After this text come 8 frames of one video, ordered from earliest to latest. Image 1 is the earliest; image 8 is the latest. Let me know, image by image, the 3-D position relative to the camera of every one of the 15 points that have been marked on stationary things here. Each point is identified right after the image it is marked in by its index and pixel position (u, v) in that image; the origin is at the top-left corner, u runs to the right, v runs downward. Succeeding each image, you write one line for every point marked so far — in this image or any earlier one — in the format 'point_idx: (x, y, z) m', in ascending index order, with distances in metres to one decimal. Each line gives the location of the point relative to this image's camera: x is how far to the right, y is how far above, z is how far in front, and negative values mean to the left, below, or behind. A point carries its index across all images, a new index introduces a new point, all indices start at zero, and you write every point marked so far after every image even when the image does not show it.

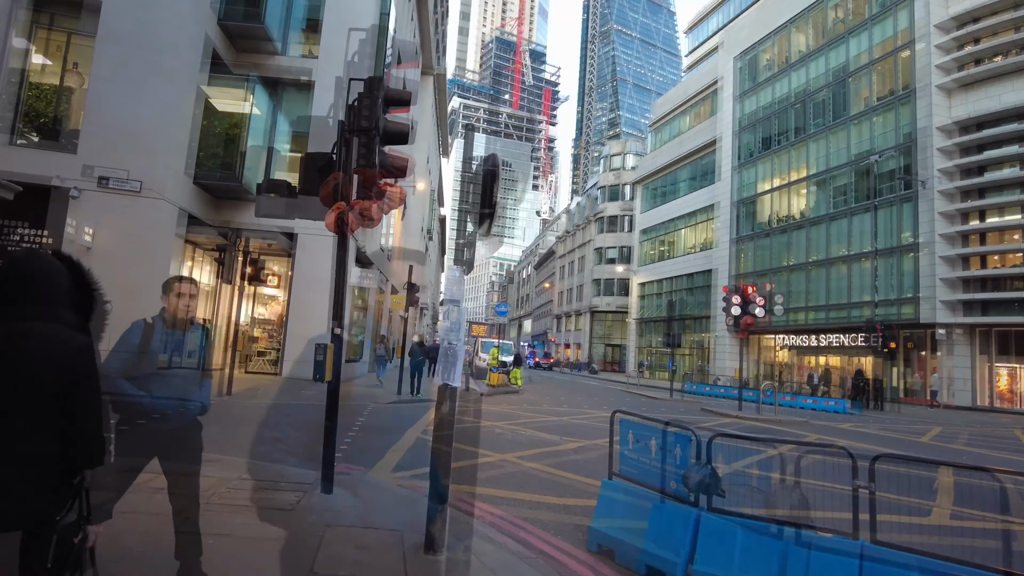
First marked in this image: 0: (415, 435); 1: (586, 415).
0: (-1.4, -2.2, +9.6) m
1: (+1.7, -2.8, +14.4) m
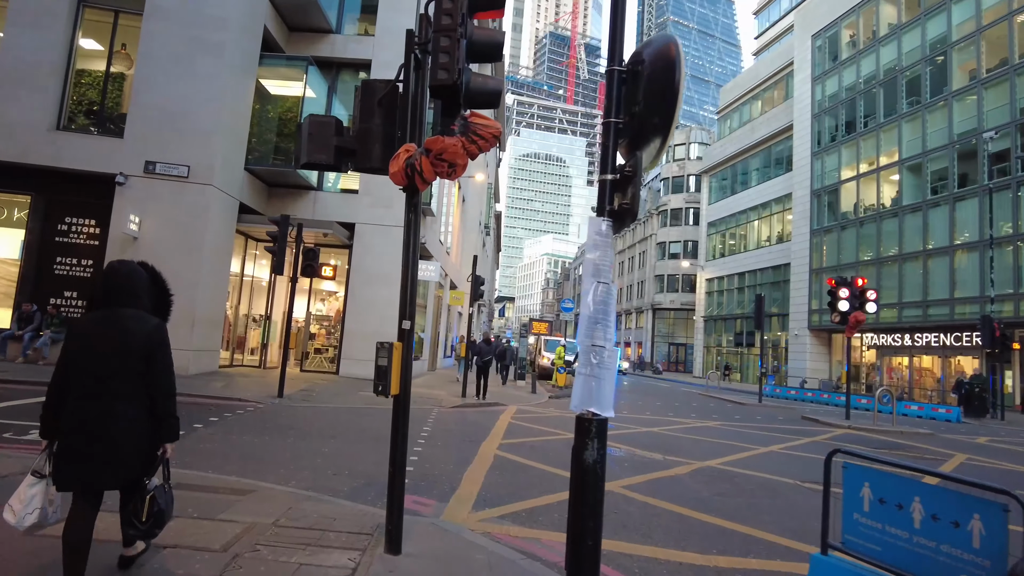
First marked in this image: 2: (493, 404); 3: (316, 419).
0: (-0.2, -2.0, +8.0) m
1: (+3.2, -2.7, +12.6) m
2: (-0.4, -2.6, +14.3) m
3: (-2.9, -2.0, +9.9) m
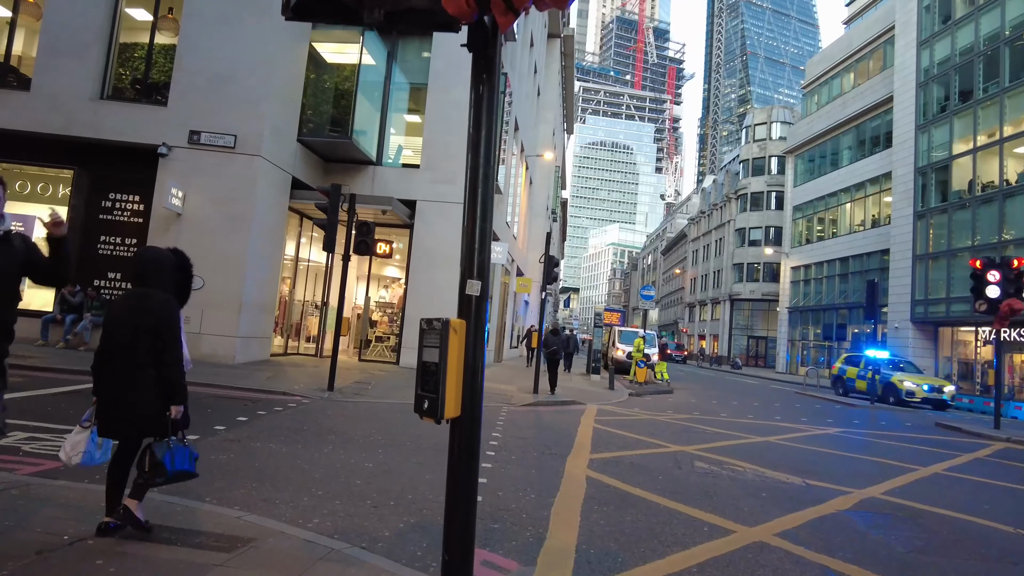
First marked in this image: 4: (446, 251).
0: (+0.7, -1.7, +6.1) m
1: (+4.6, -2.3, +10.4) m
2: (+1.1, -2.2, +12.4) m
3: (-1.8, -1.7, +8.3) m
4: (-1.6, +0.9, +16.4) m
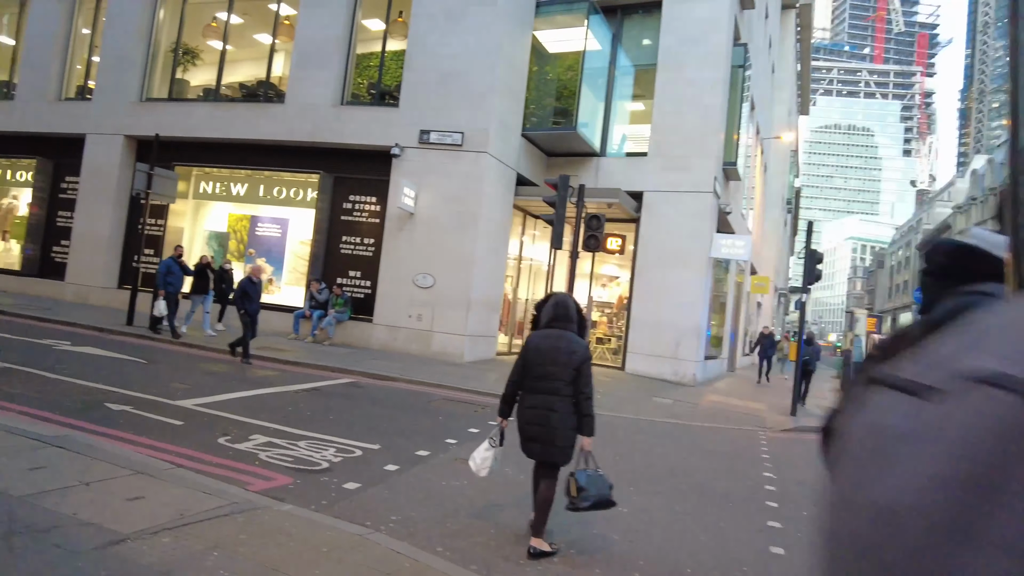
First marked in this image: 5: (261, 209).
0: (+2.7, -1.7, +4.3) m
1: (+7.7, -2.4, +7.2) m
2: (+5.1, -2.2, +10.2) m
3: (+1.0, -1.7, +7.2) m
4: (+3.8, +0.9, +14.8) m
5: (-5.7, +1.8, +15.1) m
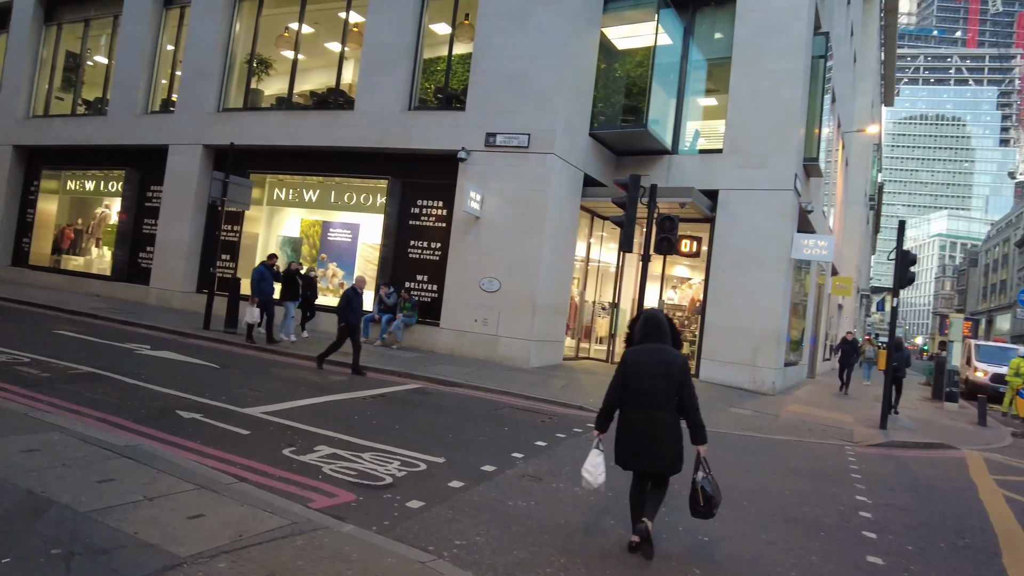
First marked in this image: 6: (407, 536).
0: (+3.2, -1.8, +3.8) m
1: (+8.4, -2.4, +6.1) m
2: (+6.1, -2.3, +9.4) m
3: (+1.7, -1.8, +6.8) m
4: (+5.2, +0.9, +14.0) m
5: (-4.2, +1.7, +15.4) m
6: (-0.6, -1.5, +3.9) m
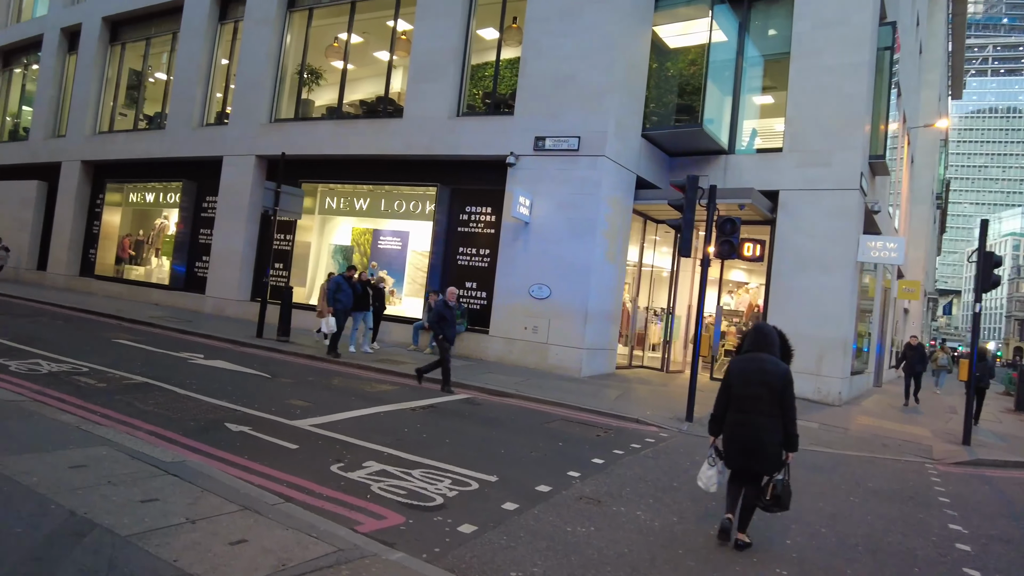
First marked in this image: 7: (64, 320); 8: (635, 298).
0: (+3.5, -1.8, +3.2) m
1: (+8.9, -2.4, +5.1) m
2: (+6.8, -2.3, +8.6) m
3: (+2.3, -1.8, +6.3) m
4: (+6.3, +0.8, +13.3) m
5: (-3.0, +1.5, +15.3) m
6: (-0.3, -1.6, +3.7) m
7: (-9.1, -0.6, +13.3) m
8: (+2.8, -0.2, +14.7) m
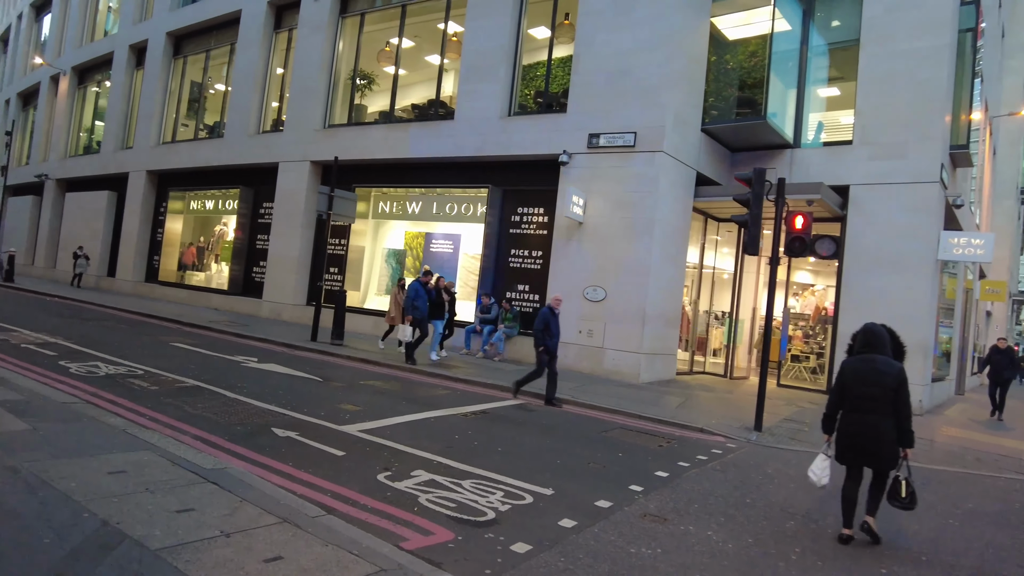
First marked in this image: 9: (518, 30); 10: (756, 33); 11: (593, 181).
0: (+3.7, -1.8, +2.5) m
1: (+9.3, -2.4, +4.0) m
2: (+7.5, -2.3, +7.6) m
3: (+2.8, -1.8, +5.8) m
4: (+7.3, +0.8, +12.4) m
5: (-1.8, +1.4, +15.2) m
6: (0.0, -1.5, +3.3) m
7: (-8.0, -0.7, +13.6) m
8: (+3.9, -0.3, +14.1) m
9: (+0.1, +5.6, +14.1) m
10: (+4.9, +5.2, +13.1) m
11: (+1.5, +2.0, +12.5) m
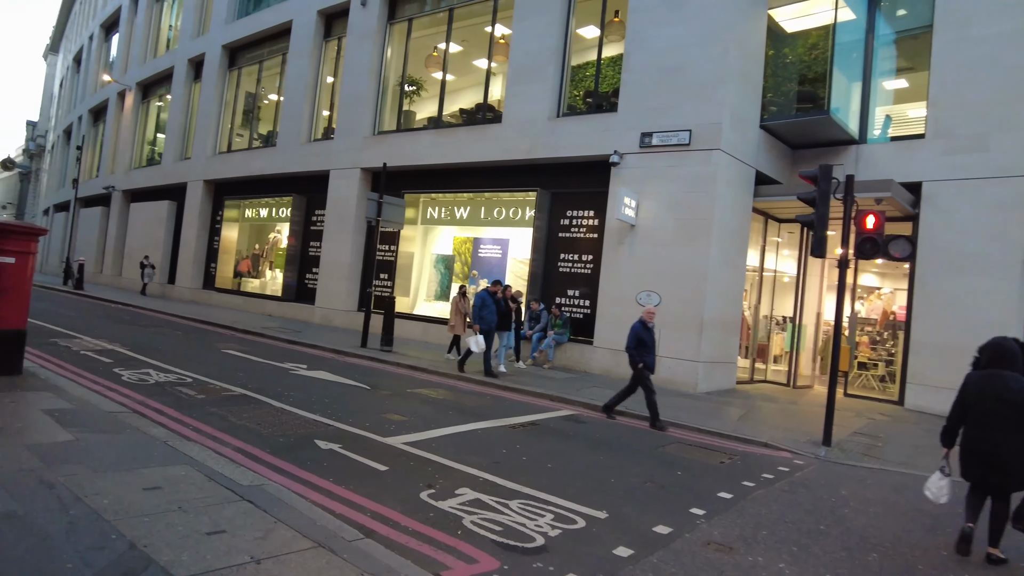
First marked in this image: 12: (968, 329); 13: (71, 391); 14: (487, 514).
0: (+3.9, -1.8, +1.9) m
1: (+9.5, -2.4, +3.0) m
2: (+8.0, -2.3, +6.7) m
3: (+3.2, -1.9, +5.2) m
4: (+8.2, +0.7, +11.5) m
5: (-0.7, +1.3, +15.0) m
6: (+0.2, -1.6, +3.0) m
7: (-6.9, -0.9, +13.8) m
8: (+5.0, -0.4, +13.4) m
9: (+1.2, +5.5, +13.8) m
10: (+5.8, +5.1, +12.4) m
11: (+2.4, +1.9, +12.1) m
12: (+8.0, -0.7, +11.5) m
13: (-4.5, -1.1, +6.7) m
14: (-0.2, -1.5, +4.4) m
